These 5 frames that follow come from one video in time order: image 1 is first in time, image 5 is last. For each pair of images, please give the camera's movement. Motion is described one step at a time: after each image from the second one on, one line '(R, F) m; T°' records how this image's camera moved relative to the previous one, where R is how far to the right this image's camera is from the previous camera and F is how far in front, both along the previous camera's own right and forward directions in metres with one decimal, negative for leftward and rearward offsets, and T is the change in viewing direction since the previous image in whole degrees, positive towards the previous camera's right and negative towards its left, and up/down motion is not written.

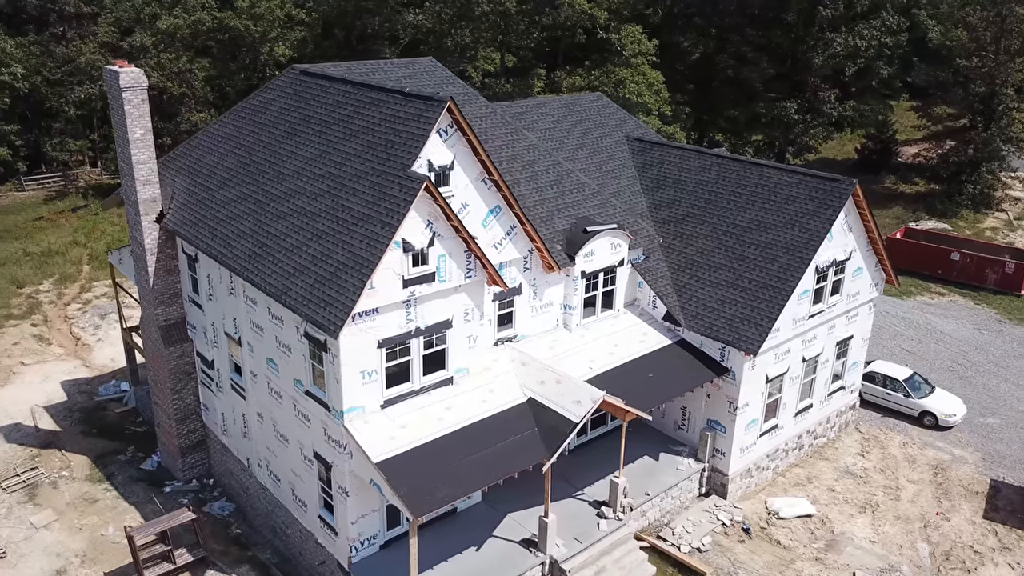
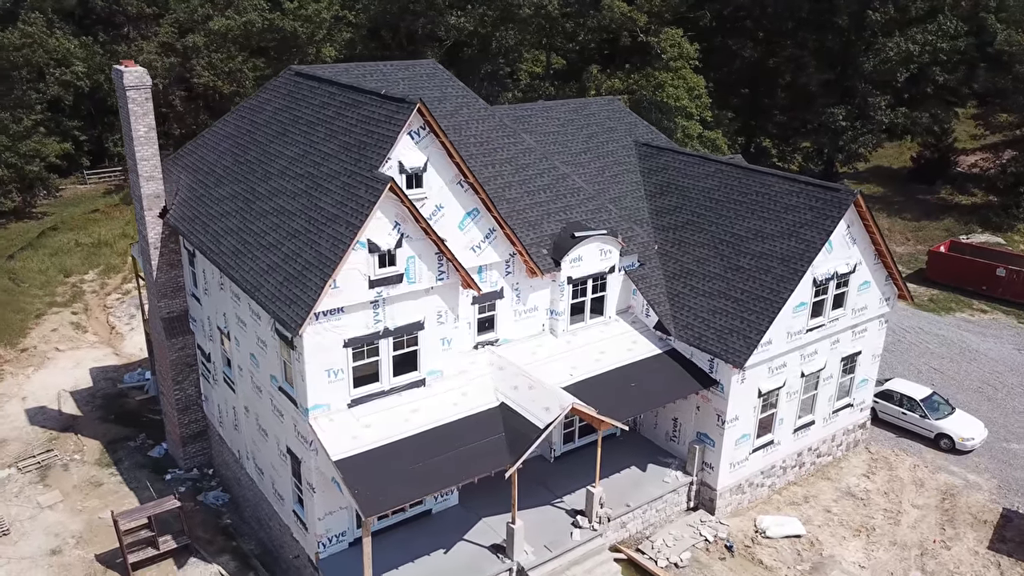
(+2.1, +0.2) m; -4°
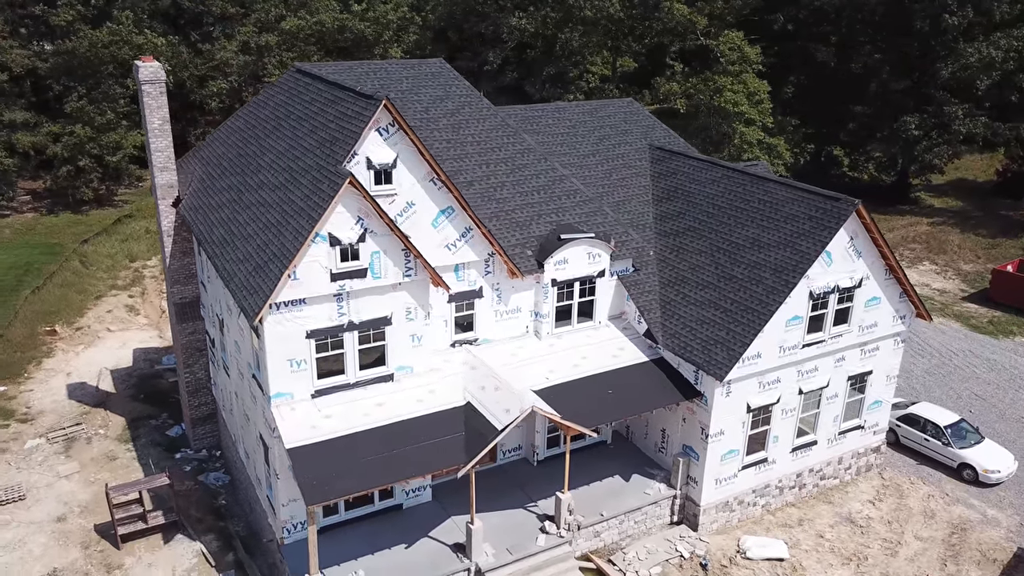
(+2.7, +0.3) m; -6°
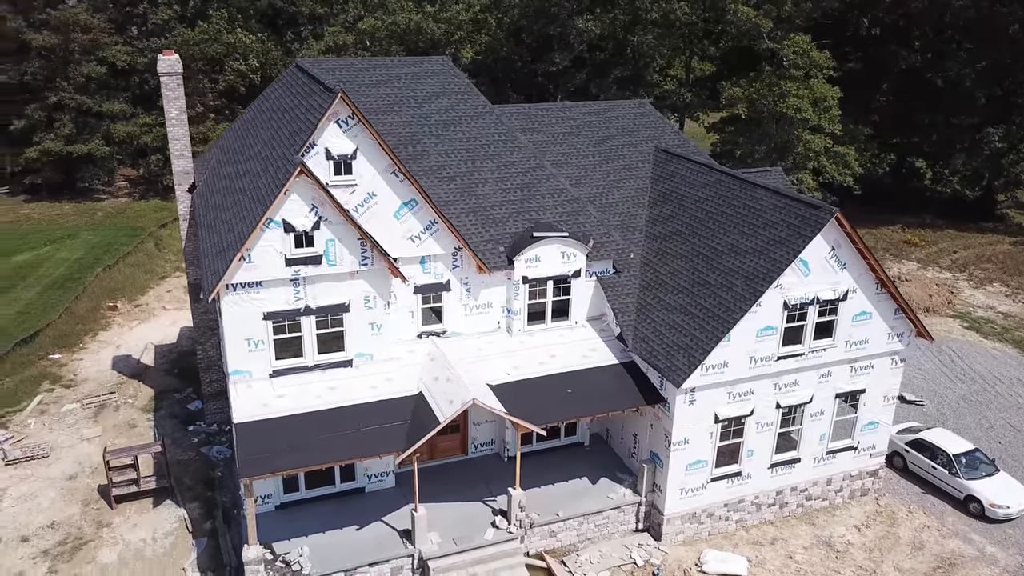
(+3.4, 0.0) m; -7°
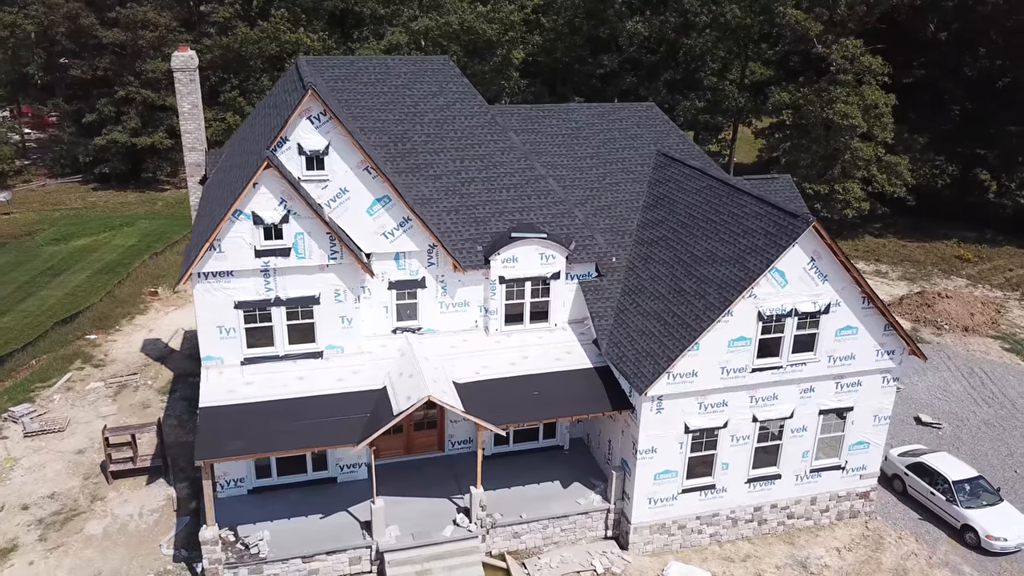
(+2.6, +0.1) m; -5°
